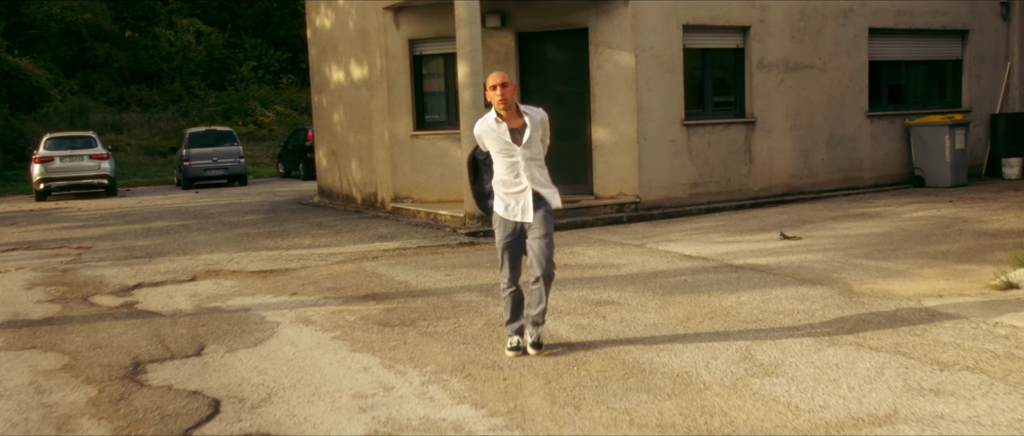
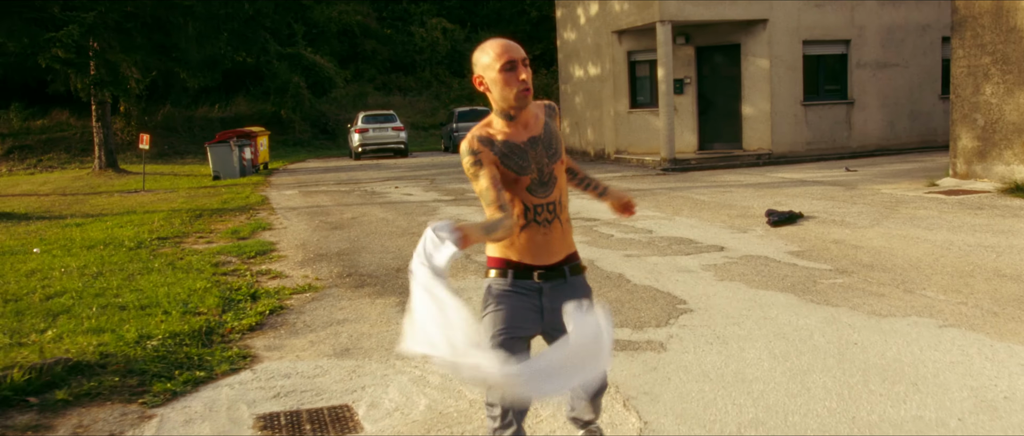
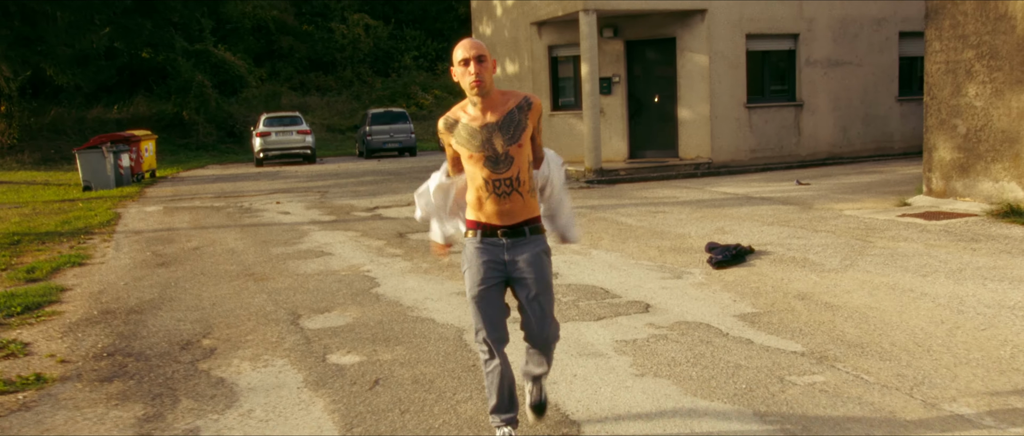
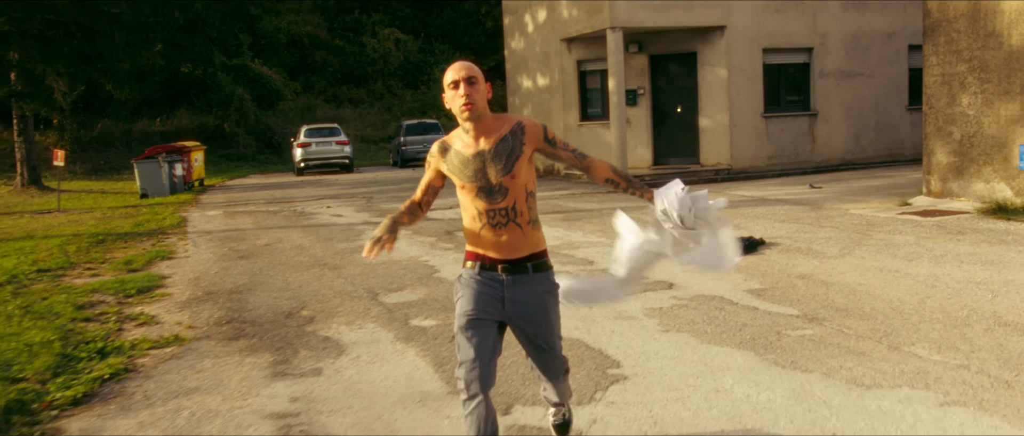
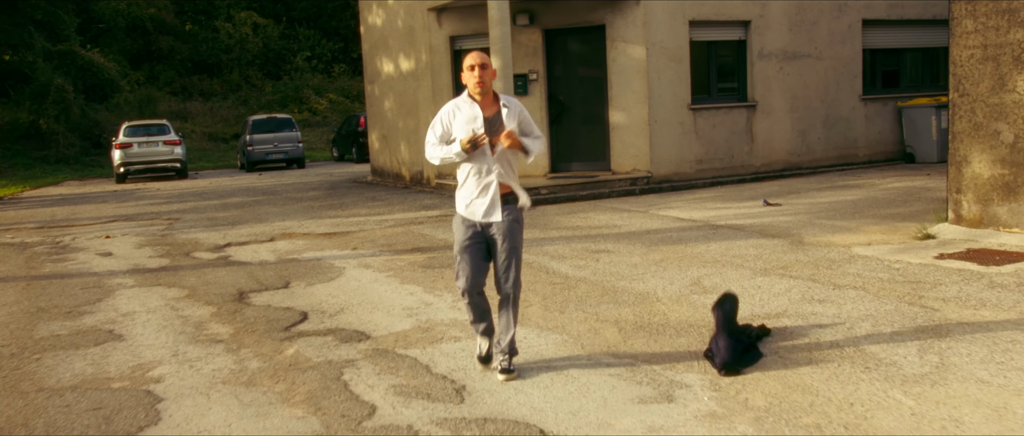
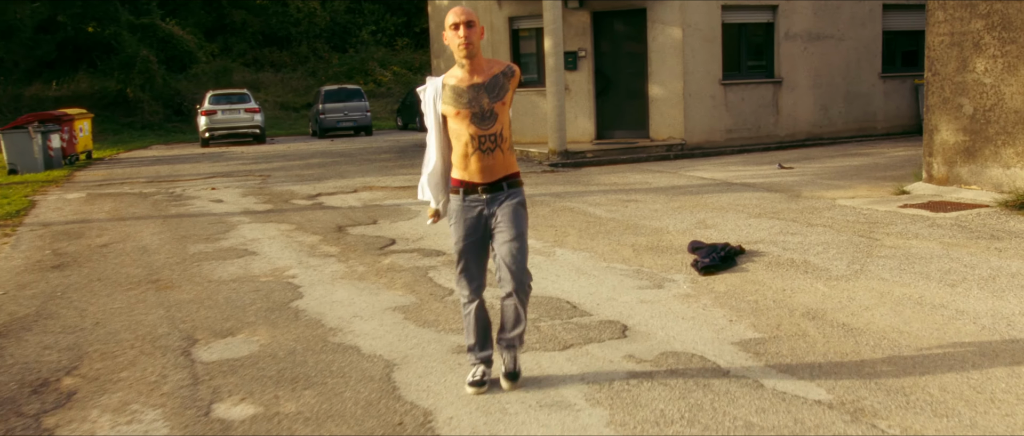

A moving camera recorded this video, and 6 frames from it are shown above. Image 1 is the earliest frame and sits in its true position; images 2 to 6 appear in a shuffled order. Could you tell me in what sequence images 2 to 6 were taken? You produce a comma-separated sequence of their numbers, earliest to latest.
5, 6, 3, 4, 2
